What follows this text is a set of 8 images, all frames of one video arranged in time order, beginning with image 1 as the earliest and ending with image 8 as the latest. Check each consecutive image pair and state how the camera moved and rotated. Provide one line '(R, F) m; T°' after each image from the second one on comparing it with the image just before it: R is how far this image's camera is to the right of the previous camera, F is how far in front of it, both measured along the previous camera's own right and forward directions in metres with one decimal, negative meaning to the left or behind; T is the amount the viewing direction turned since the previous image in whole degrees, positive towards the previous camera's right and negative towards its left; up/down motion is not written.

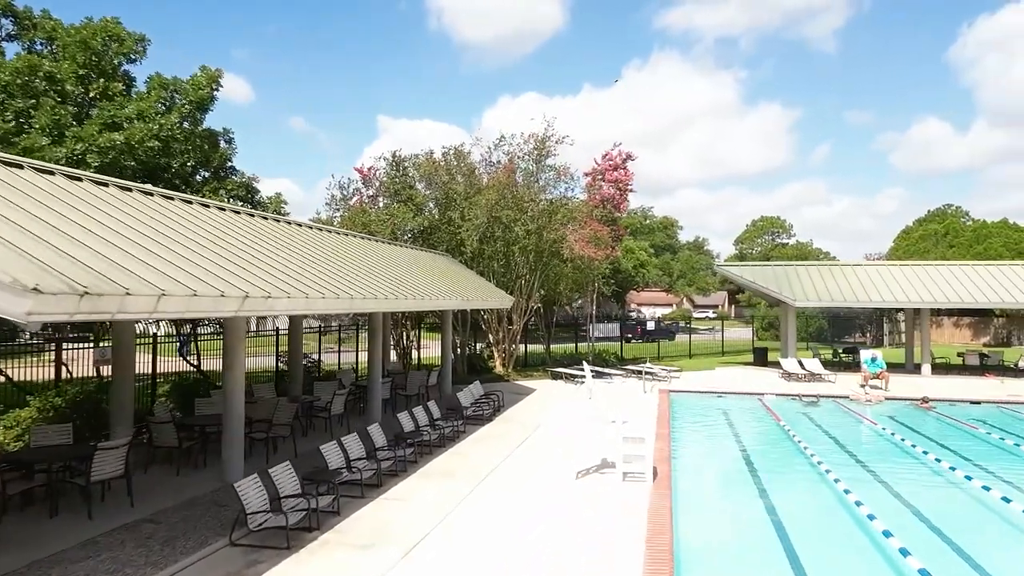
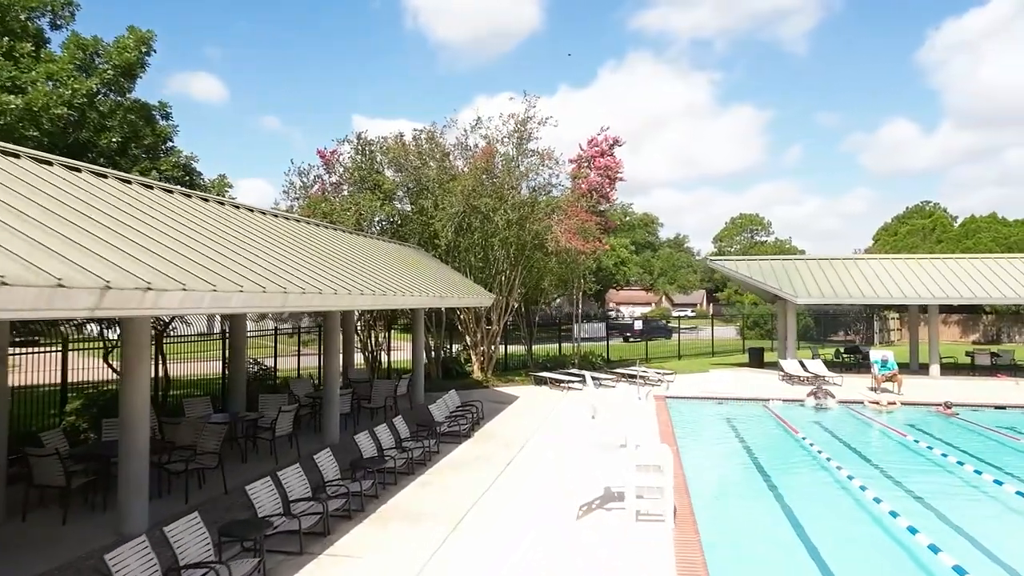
(-0.1, +2.3) m; +2°
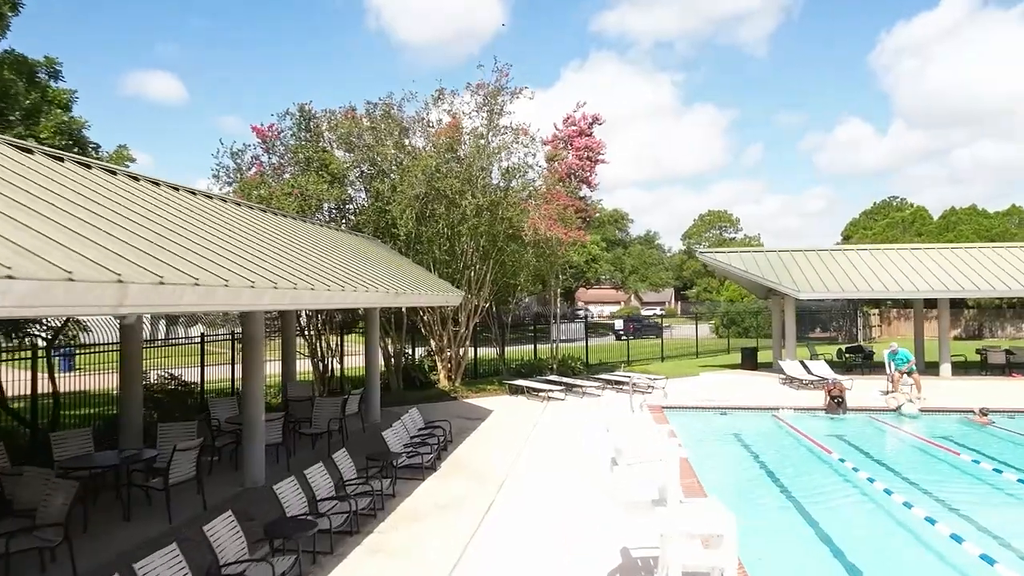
(-0.1, +2.9) m; +3°
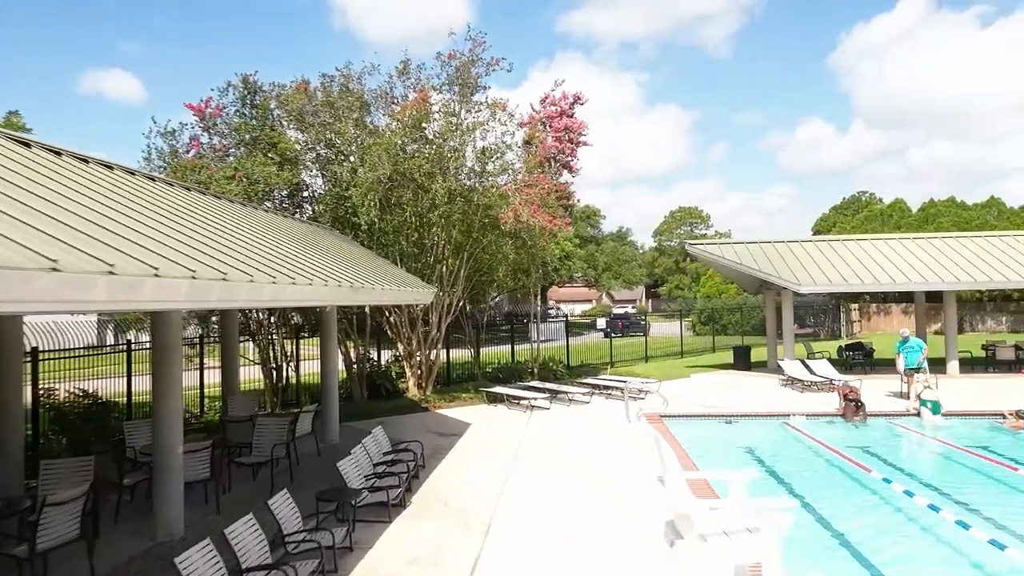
(-0.2, +2.1) m; +3°
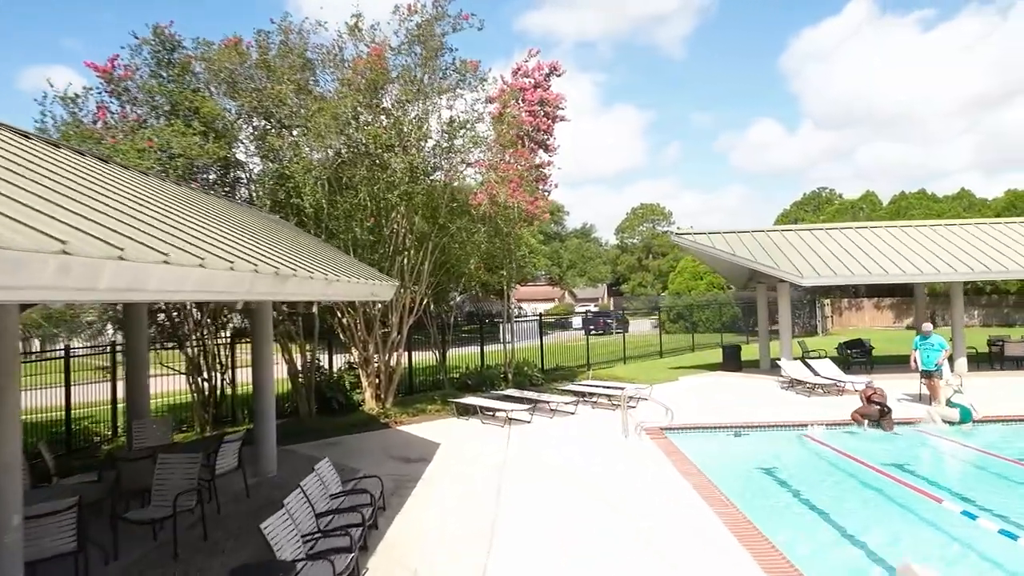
(-0.3, +2.4) m; +3°
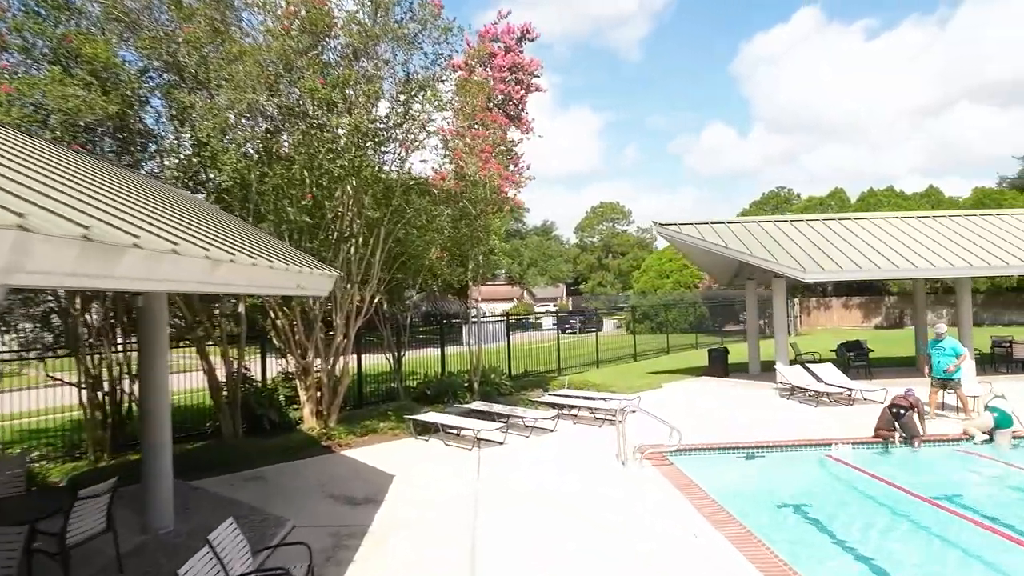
(-0.2, +2.4) m; +4°
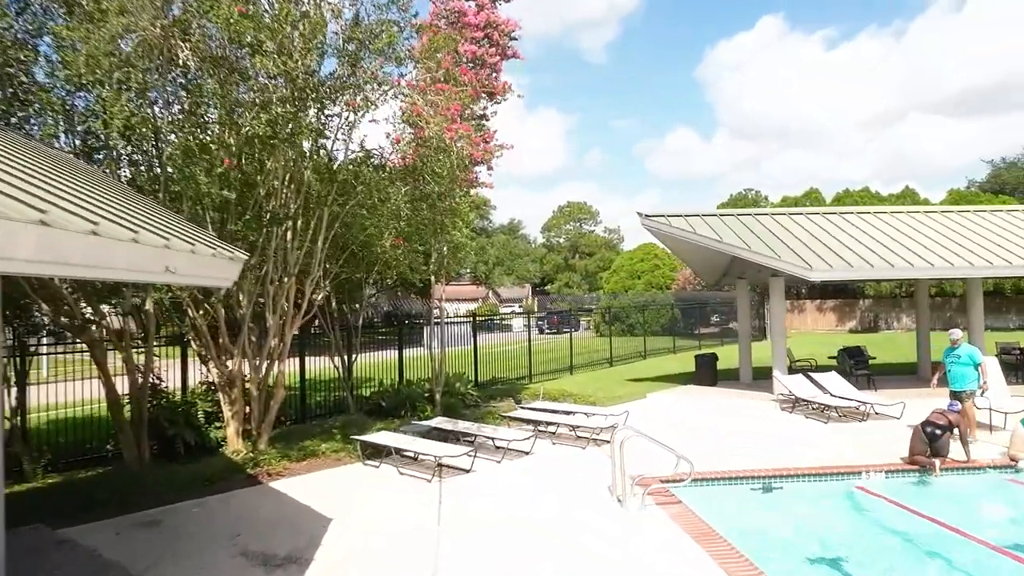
(-0.1, +2.1) m; +3°
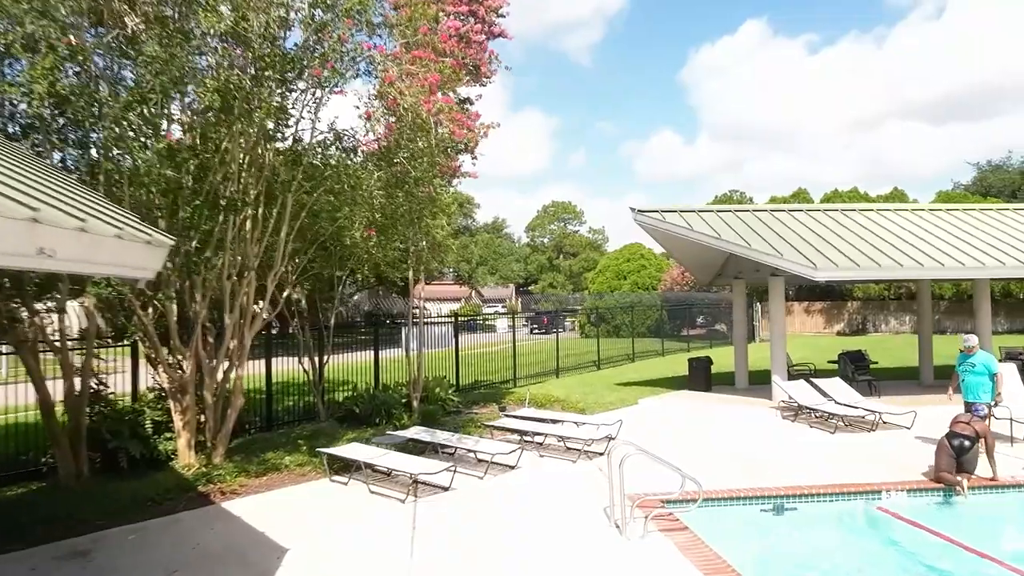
(0.0, +1.0) m; +1°
